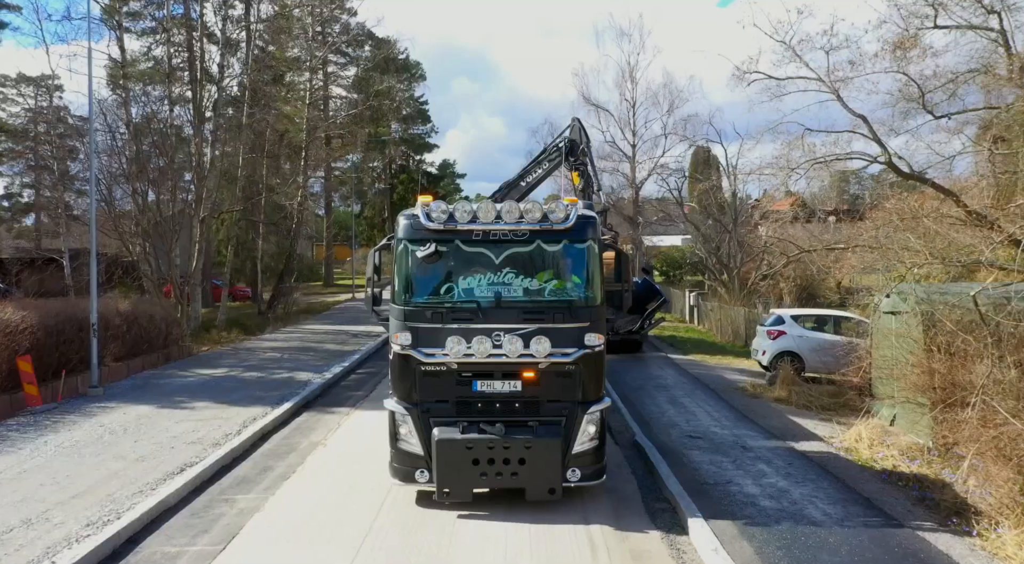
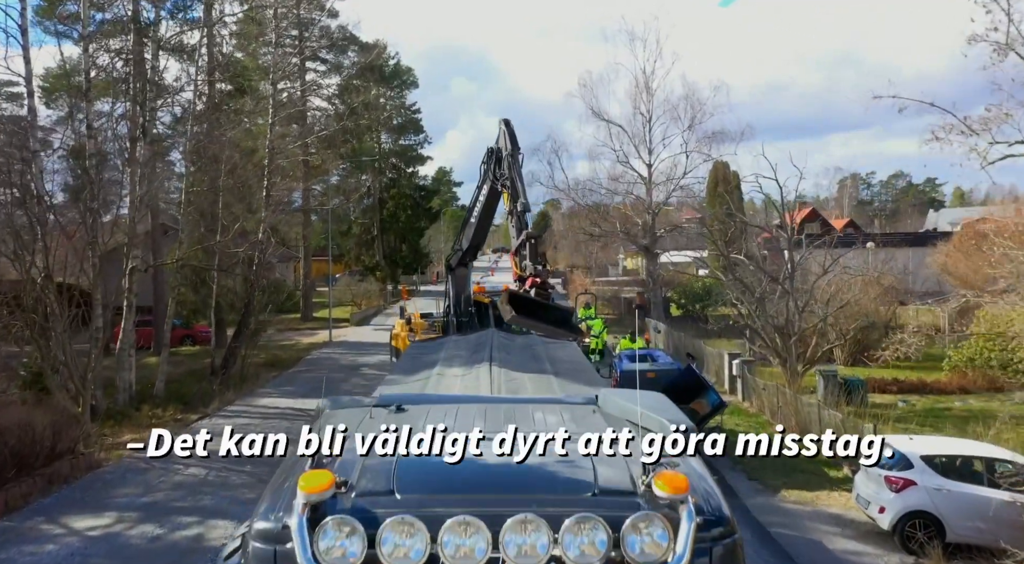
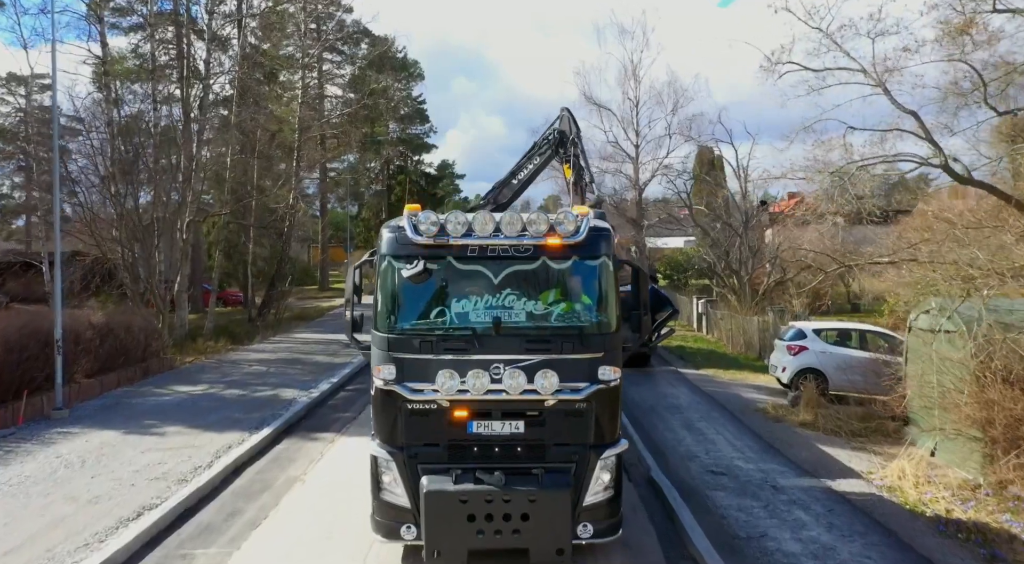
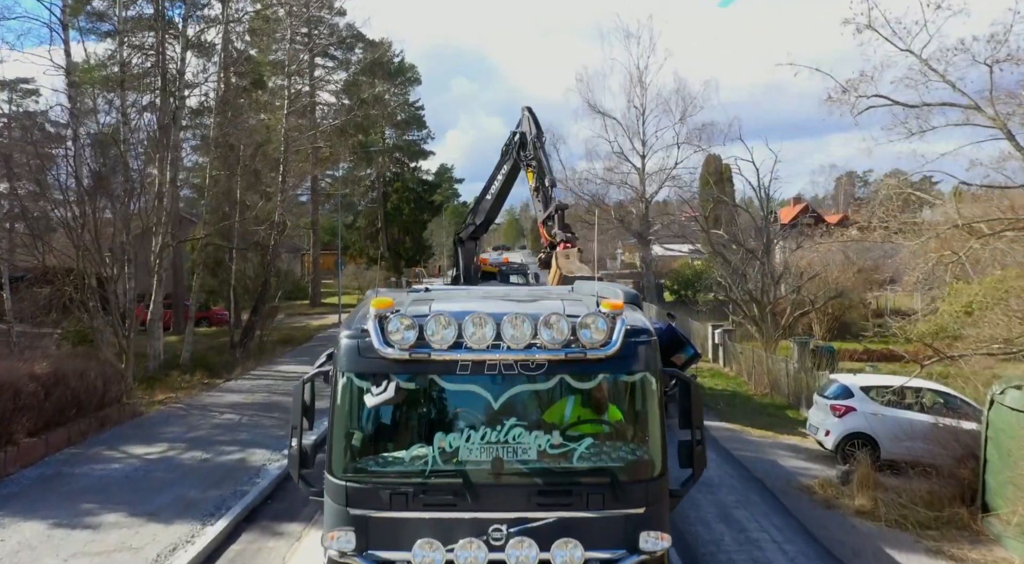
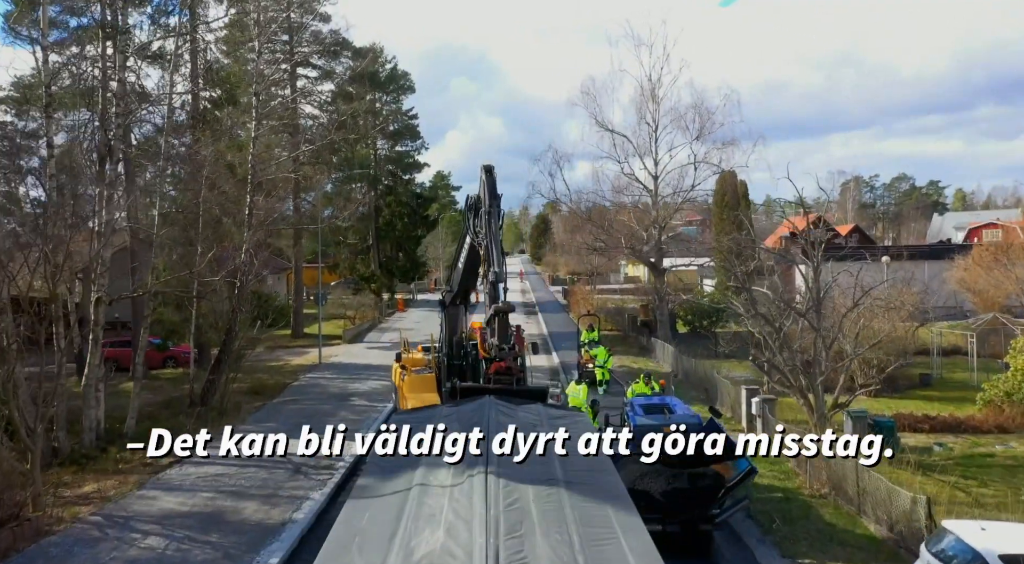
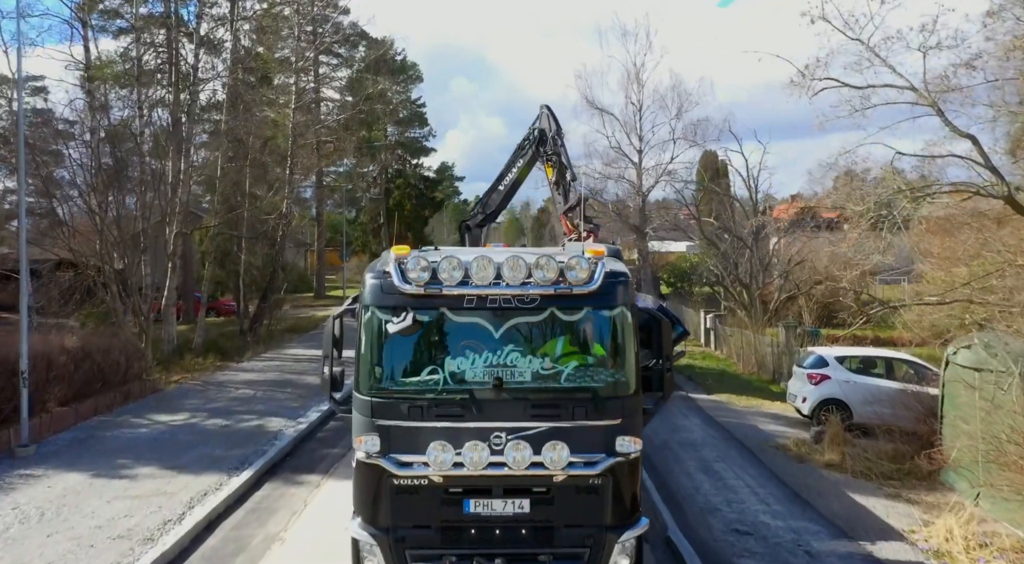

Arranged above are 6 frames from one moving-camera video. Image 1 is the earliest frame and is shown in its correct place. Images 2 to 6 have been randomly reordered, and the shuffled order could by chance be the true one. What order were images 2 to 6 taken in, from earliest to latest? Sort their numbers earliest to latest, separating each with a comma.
3, 6, 4, 2, 5
